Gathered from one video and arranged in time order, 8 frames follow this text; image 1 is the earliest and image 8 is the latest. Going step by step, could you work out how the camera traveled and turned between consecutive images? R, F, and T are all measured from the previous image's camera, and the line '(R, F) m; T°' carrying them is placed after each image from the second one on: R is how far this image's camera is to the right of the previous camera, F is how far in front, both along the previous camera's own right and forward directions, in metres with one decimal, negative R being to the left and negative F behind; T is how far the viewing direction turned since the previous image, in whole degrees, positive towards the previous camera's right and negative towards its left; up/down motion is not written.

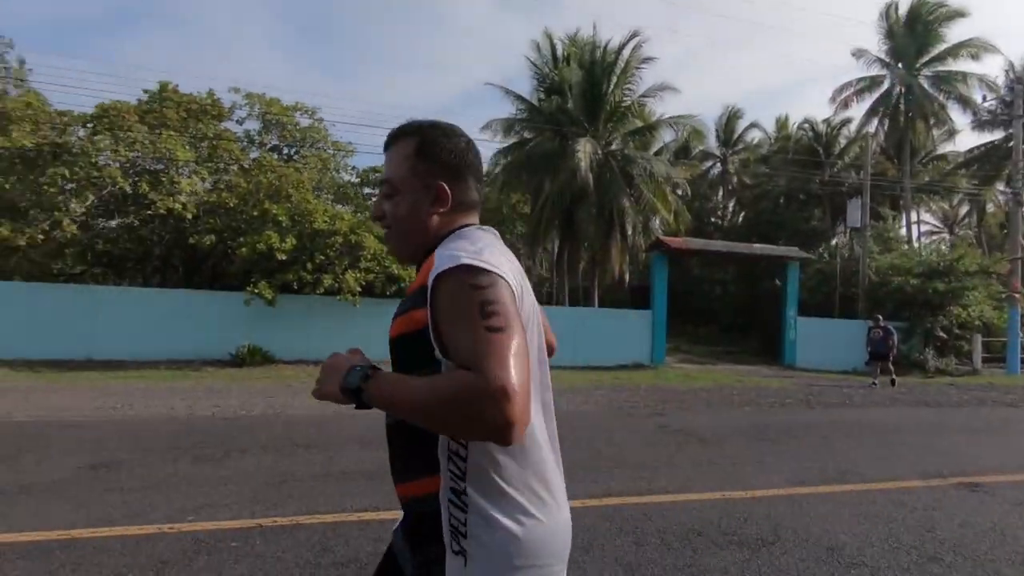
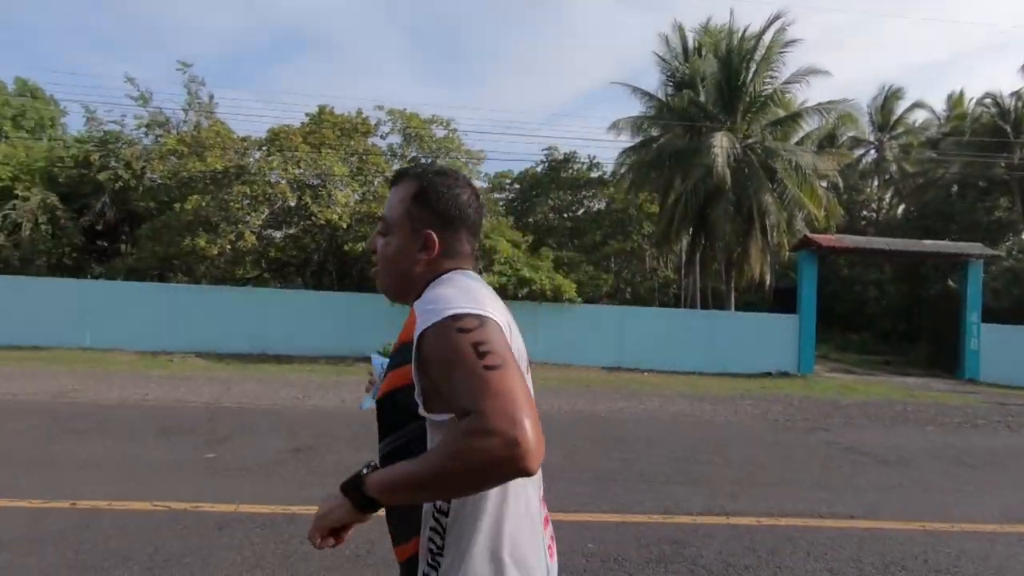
(-0.5, -0.1) m; -12°
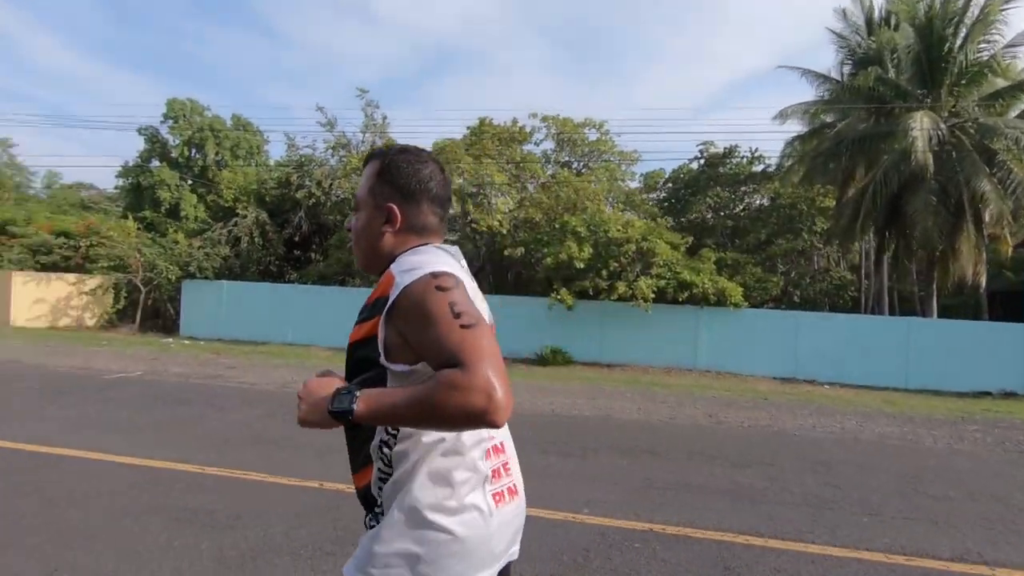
(-0.6, -0.1) m; -15°
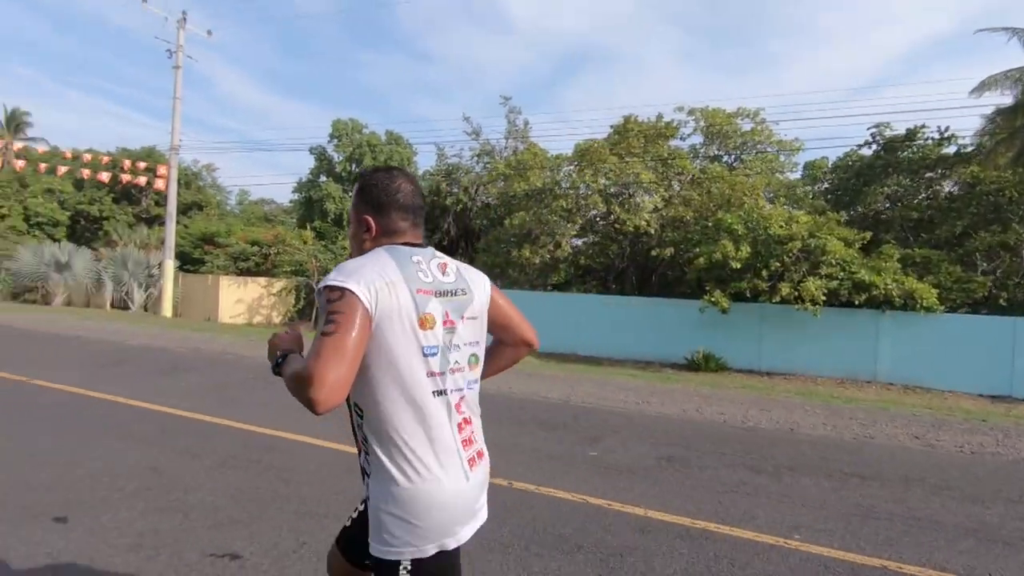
(-0.6, 0.0) m; -14°
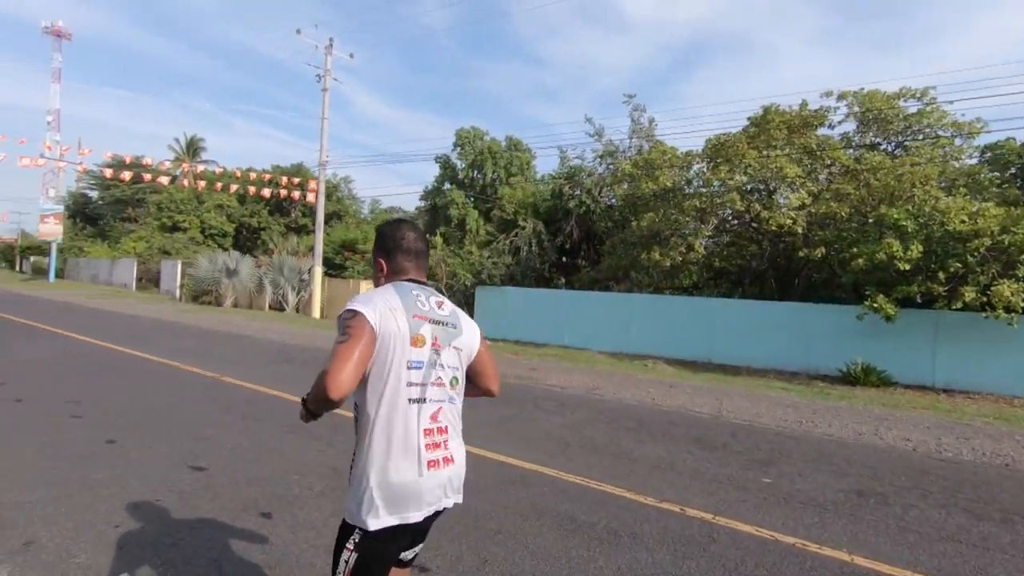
(-0.5, +0.2) m; -12°
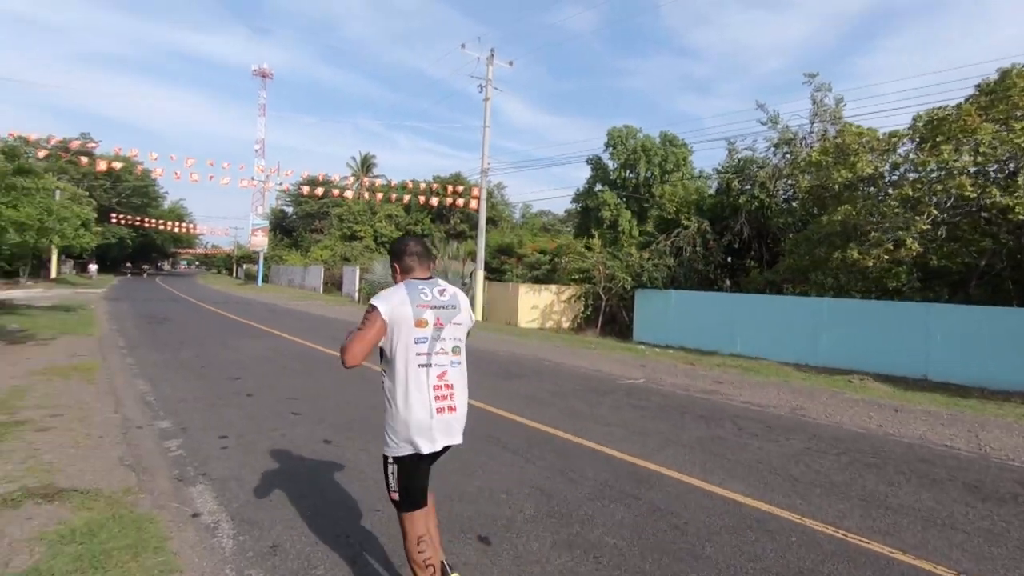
(-0.7, +0.5) m; -15°
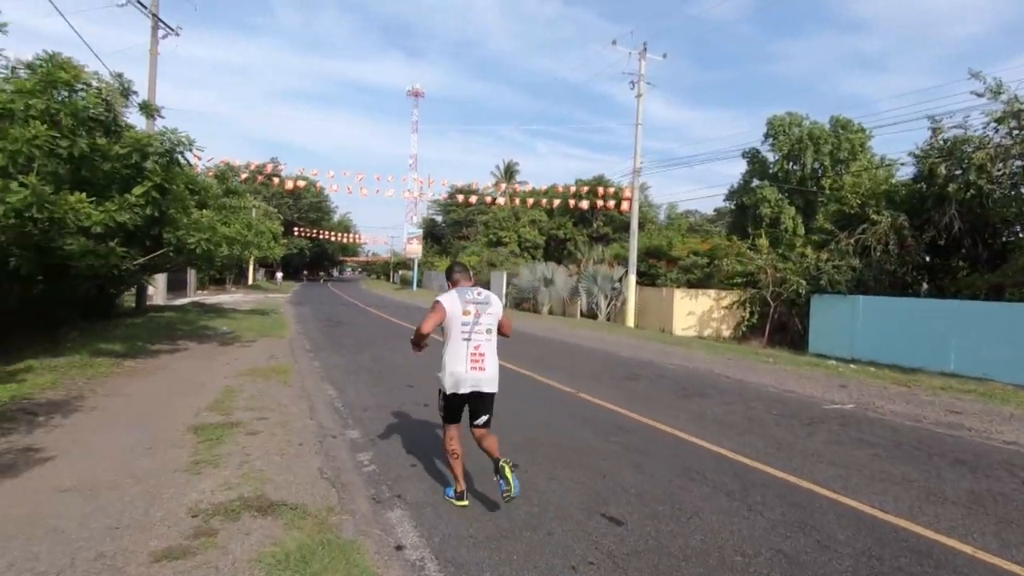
(-0.7, +0.7) m; -14°
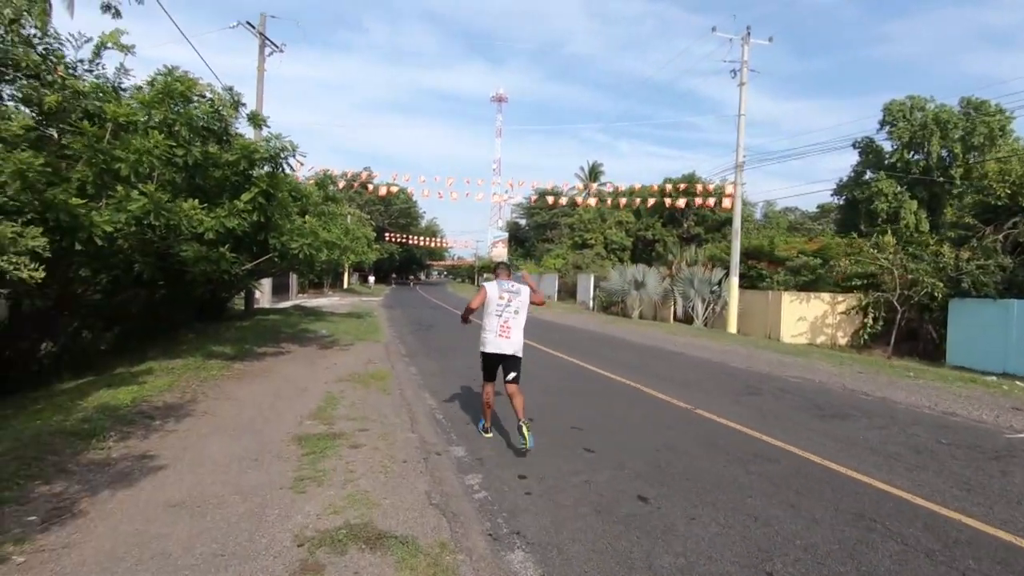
(-0.5, +0.7) m; -9°
